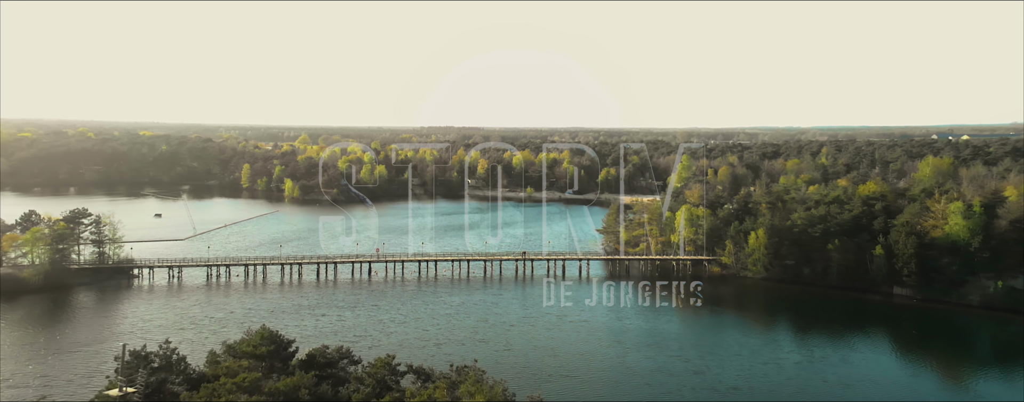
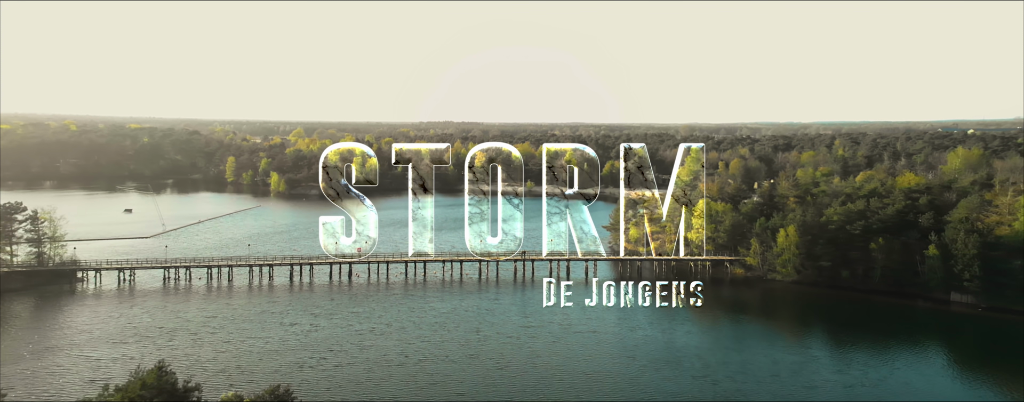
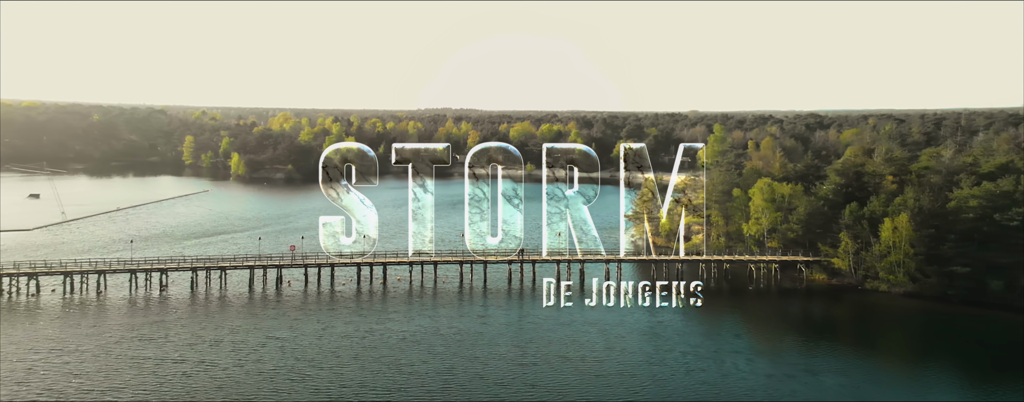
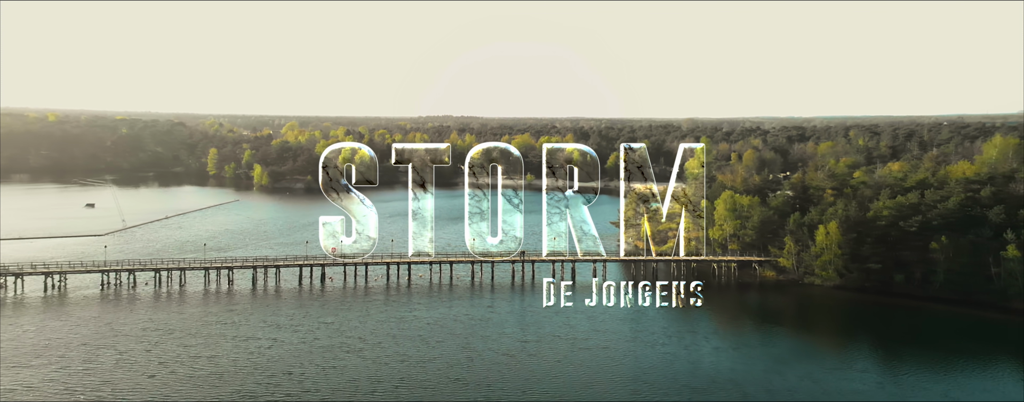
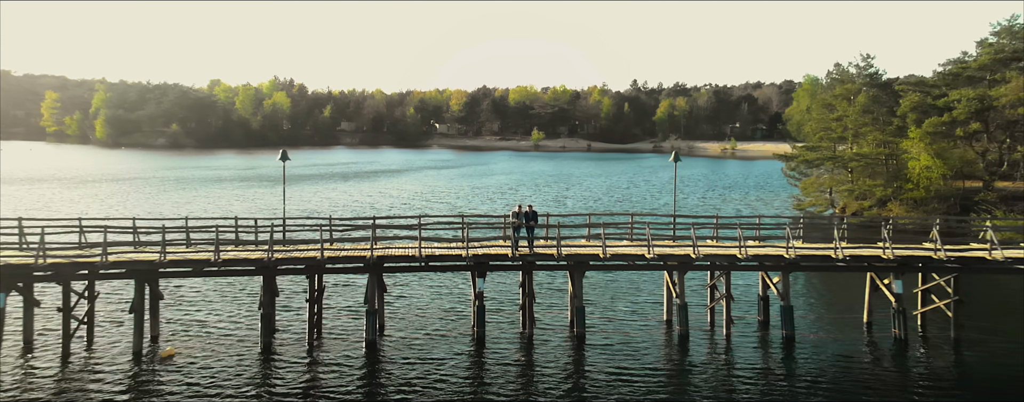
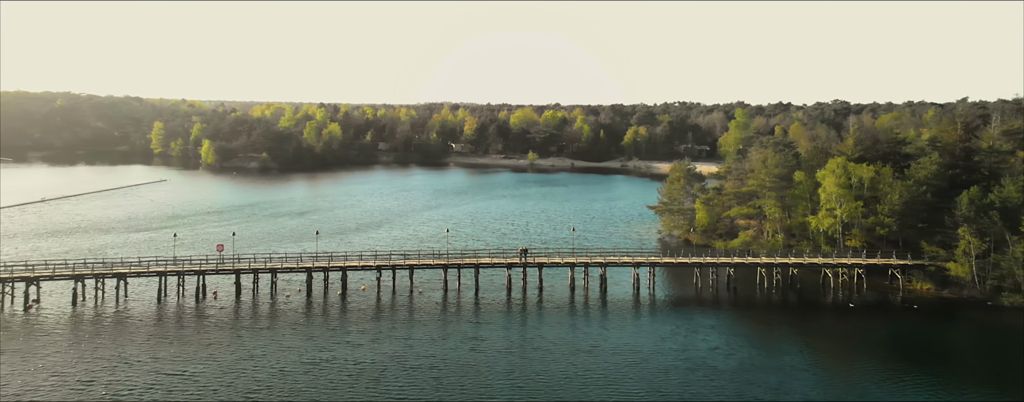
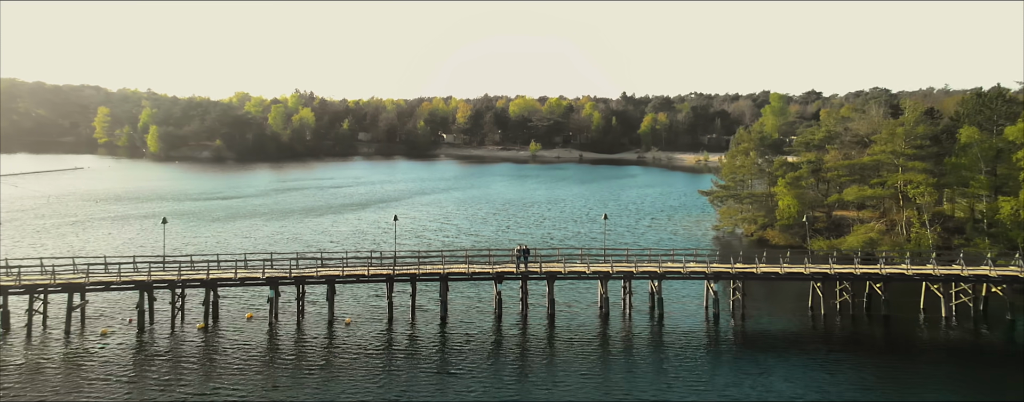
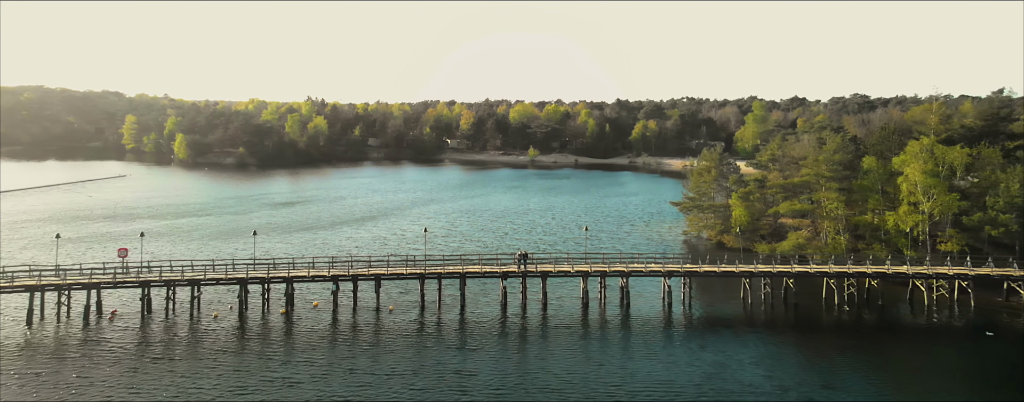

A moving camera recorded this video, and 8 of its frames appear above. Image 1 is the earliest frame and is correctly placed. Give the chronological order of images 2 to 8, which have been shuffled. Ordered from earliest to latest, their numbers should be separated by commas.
2, 4, 3, 6, 8, 7, 5
